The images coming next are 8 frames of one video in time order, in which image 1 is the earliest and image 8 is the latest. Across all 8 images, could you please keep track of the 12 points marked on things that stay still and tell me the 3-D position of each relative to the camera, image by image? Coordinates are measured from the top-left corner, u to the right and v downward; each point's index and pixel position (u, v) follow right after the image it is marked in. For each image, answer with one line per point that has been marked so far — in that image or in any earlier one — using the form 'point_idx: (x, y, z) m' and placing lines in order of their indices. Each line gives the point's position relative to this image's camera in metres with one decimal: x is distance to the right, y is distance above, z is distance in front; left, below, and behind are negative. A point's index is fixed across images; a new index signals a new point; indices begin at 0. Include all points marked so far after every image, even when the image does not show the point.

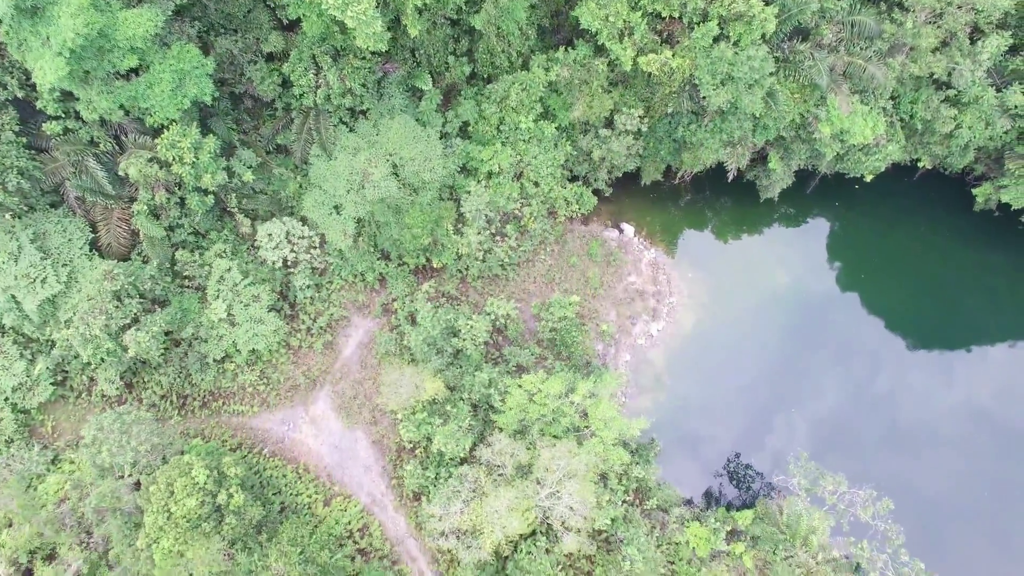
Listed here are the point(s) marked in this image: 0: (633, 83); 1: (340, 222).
0: (+2.8, +4.6, +15.1) m
1: (-3.9, +1.5, +15.2) m
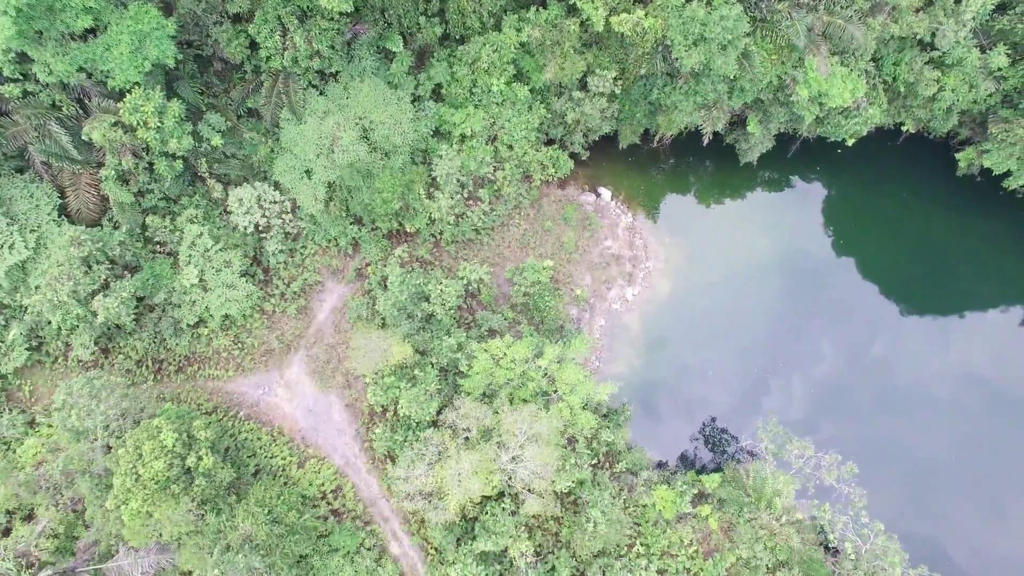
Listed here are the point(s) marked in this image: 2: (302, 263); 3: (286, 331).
0: (+2.1, +5.4, +14.8) m
1: (-4.5, +2.3, +15.1) m
2: (-5.1, +0.6, +16.1) m
3: (-5.3, -1.0, +15.7) m
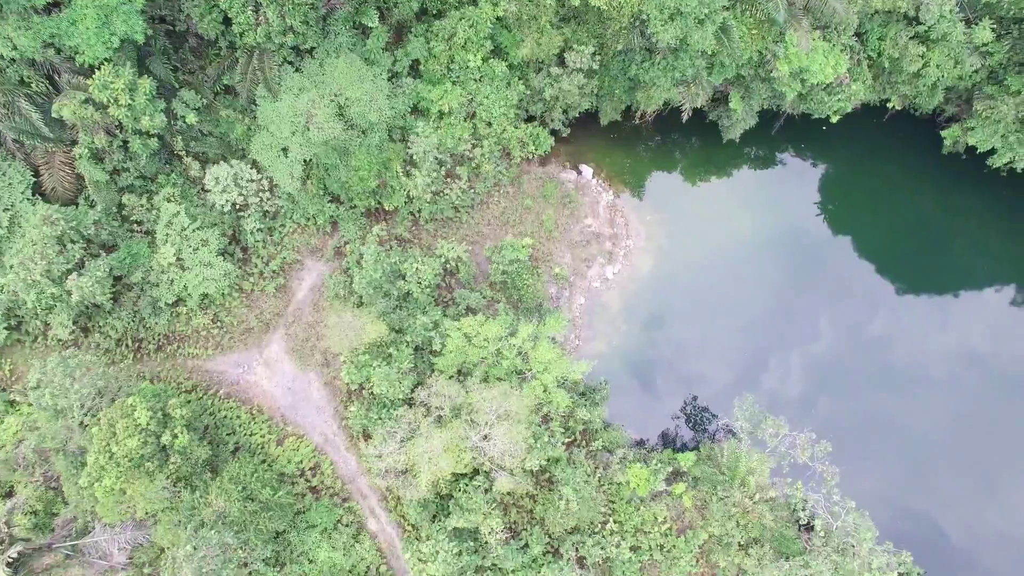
0: (+1.6, +5.9, +14.6) m
1: (-5.0, +2.8, +15.0) m
2: (-5.6, +1.1, +16.0) m
3: (-5.8, -0.5, +15.7) m
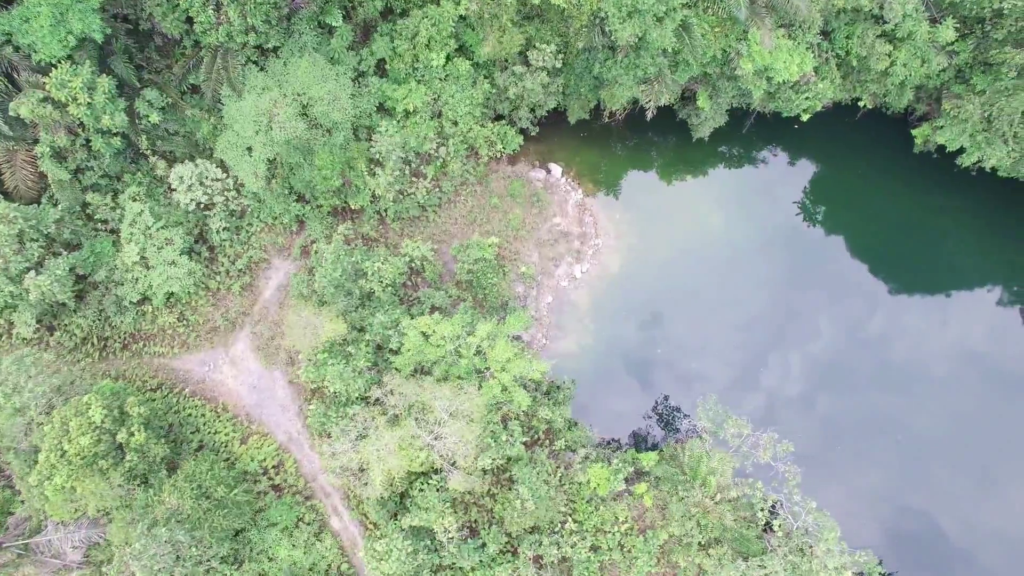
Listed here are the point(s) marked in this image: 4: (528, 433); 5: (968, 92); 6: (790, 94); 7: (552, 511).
0: (+0.8, +5.9, +14.6) m
1: (-5.9, +2.8, +15.0) m
2: (-6.4, +1.1, +16.1) m
3: (-6.6, -0.5, +15.8) m
4: (+0.3, -3.1, +14.5) m
5: (+11.0, +4.7, +16.1) m
6: (+6.9, +4.8, +16.5) m
7: (+0.8, -4.5, +13.4) m
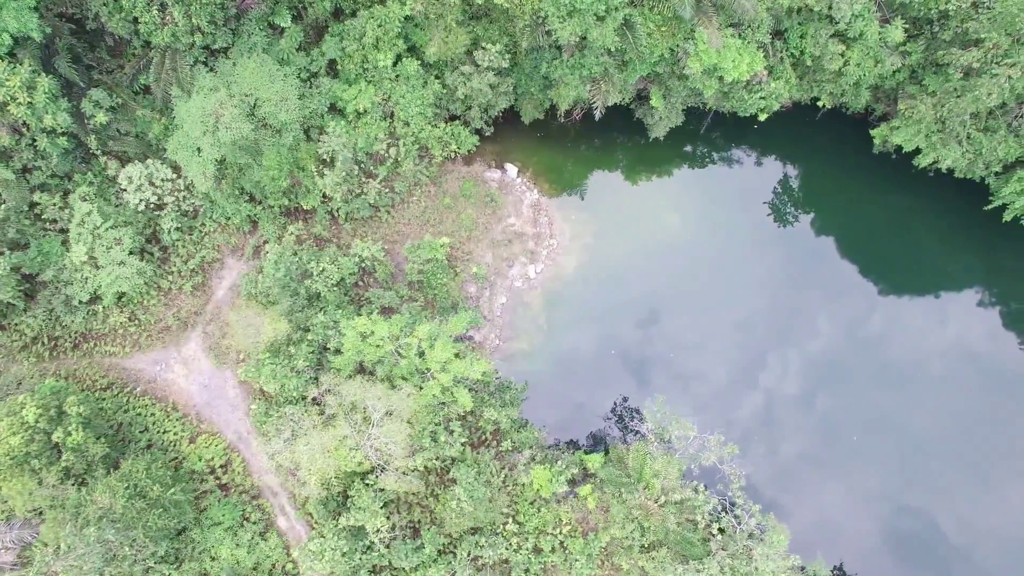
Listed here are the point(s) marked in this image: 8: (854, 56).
0: (-0.4, +5.9, +14.6) m
1: (-7.0, +2.8, +15.1) m
2: (-7.5, +1.1, +16.1) m
3: (-7.8, -0.5, +15.8) m
4: (-0.8, -3.2, +14.5) m
5: (+9.8, +4.7, +16.0) m
6: (+5.7, +4.8, +16.5) m
7: (-0.4, -4.5, +13.4) m
8: (+8.0, +5.4, +15.7) m
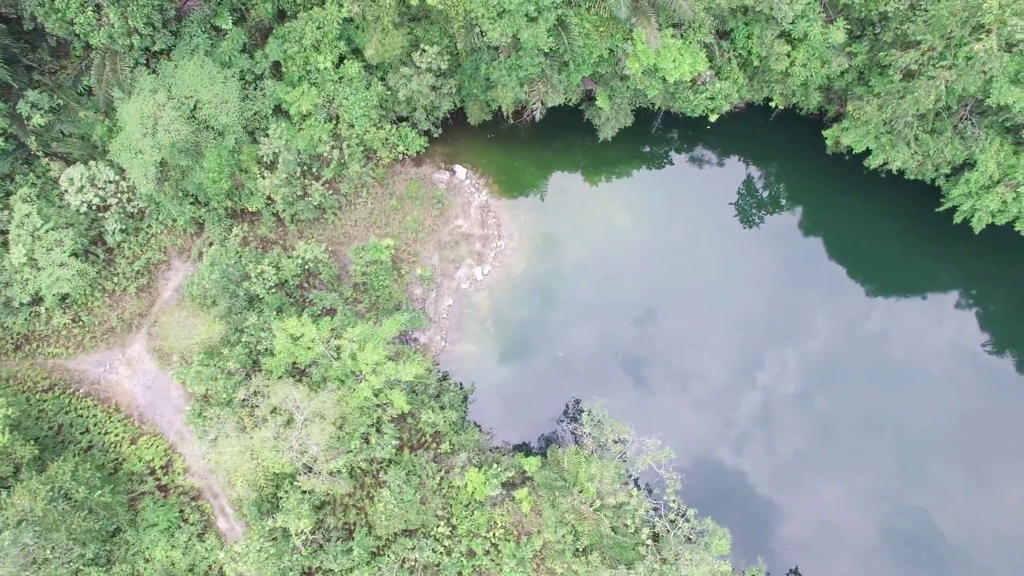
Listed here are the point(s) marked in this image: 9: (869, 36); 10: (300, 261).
0: (-1.7, +5.8, +14.6) m
1: (-8.4, +2.8, +15.1) m
2: (-8.9, +1.1, +16.1) m
3: (-9.2, -0.5, +15.9) m
4: (-2.2, -3.2, +14.5) m
5: (+8.5, +4.6, +15.9) m
6: (+4.4, +4.7, +16.4) m
7: (-1.8, -4.5, +13.4) m
8: (+6.7, +5.4, +15.6) m
9: (+8.2, +5.8, +15.3) m
10: (-4.9, +0.6, +15.4) m
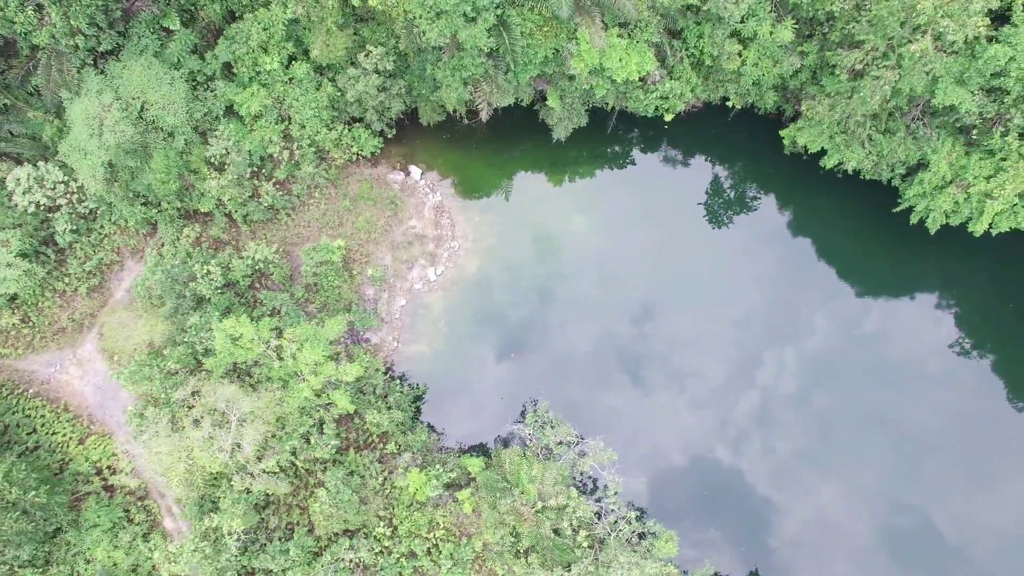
0: (-2.9, +5.8, +14.5) m
1: (-9.6, +2.8, +15.1) m
2: (-10.1, +1.1, +16.2) m
3: (-10.3, -0.5, +15.9) m
4: (-3.4, -3.2, +14.5) m
5: (+7.3, +4.6, +15.9) m
6: (+3.2, +4.7, +16.4) m
7: (-3.0, -4.5, +13.4) m
8: (+5.5, +5.4, +15.5) m
9: (+7.0, +5.7, +15.2) m
10: (-6.1, +0.6, +15.4) m
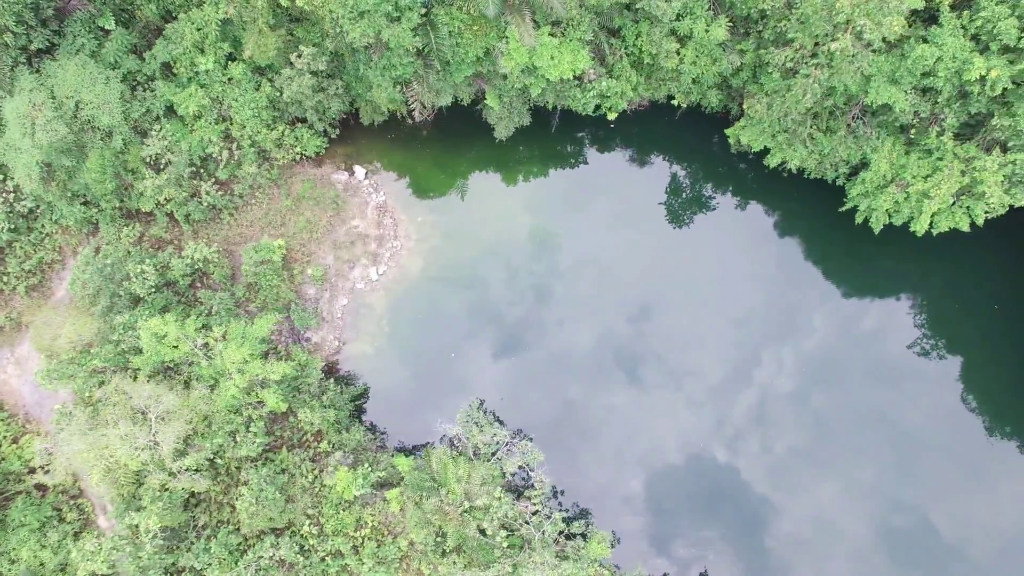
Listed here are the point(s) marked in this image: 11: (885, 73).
0: (-4.4, +5.8, +14.5) m
1: (-11.0, +2.8, +15.2) m
2: (-11.5, +1.1, +16.2) m
3: (-11.8, -0.5, +15.9) m
4: (-4.9, -3.2, +14.5) m
5: (+5.8, +4.6, +15.8) m
6: (+1.7, +4.7, +16.3) m
7: (-4.4, -4.5, +13.4) m
8: (+4.1, +5.4, +15.5) m
9: (+5.5, +5.7, +15.2) m
10: (-7.6, +0.6, +15.4) m
11: (+7.6, +4.4, +13.6) m
